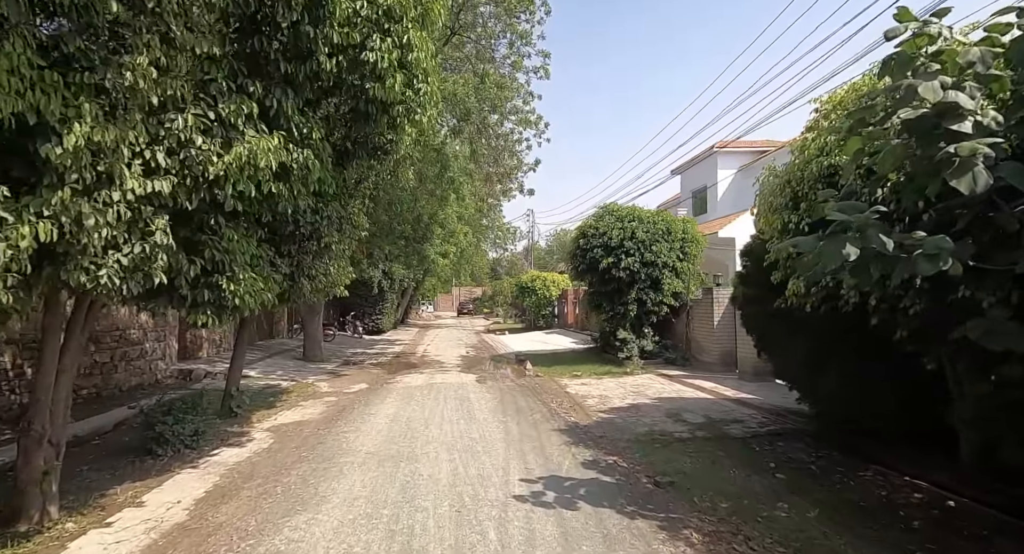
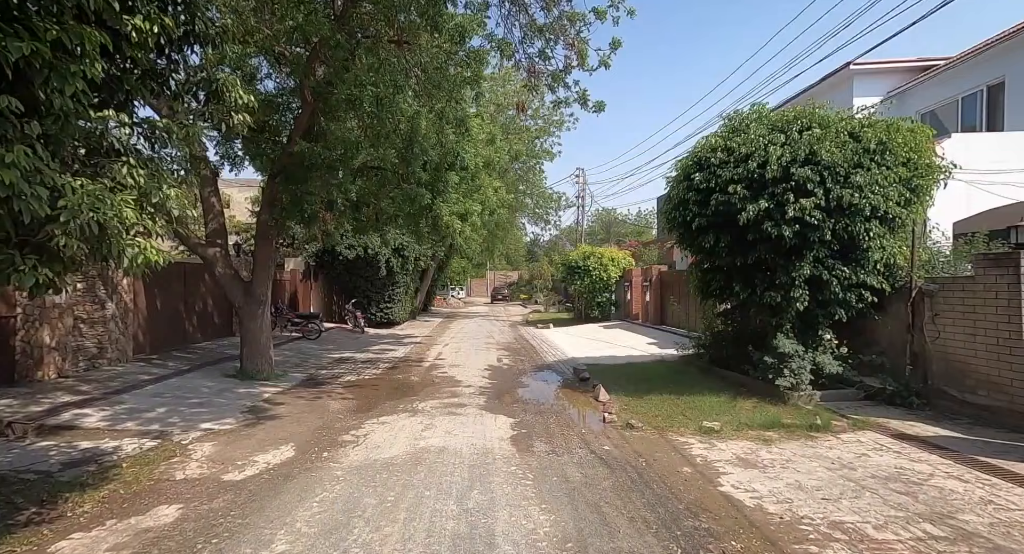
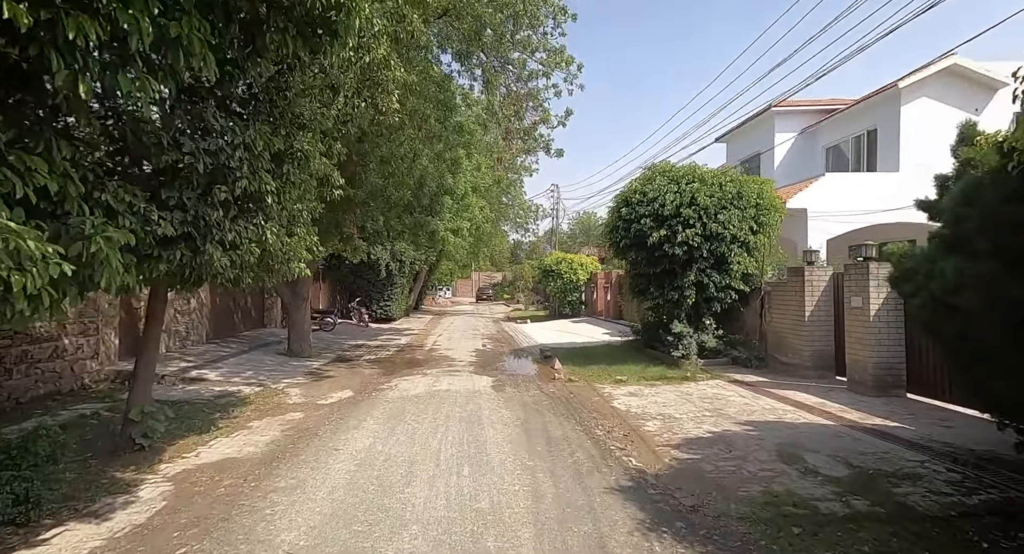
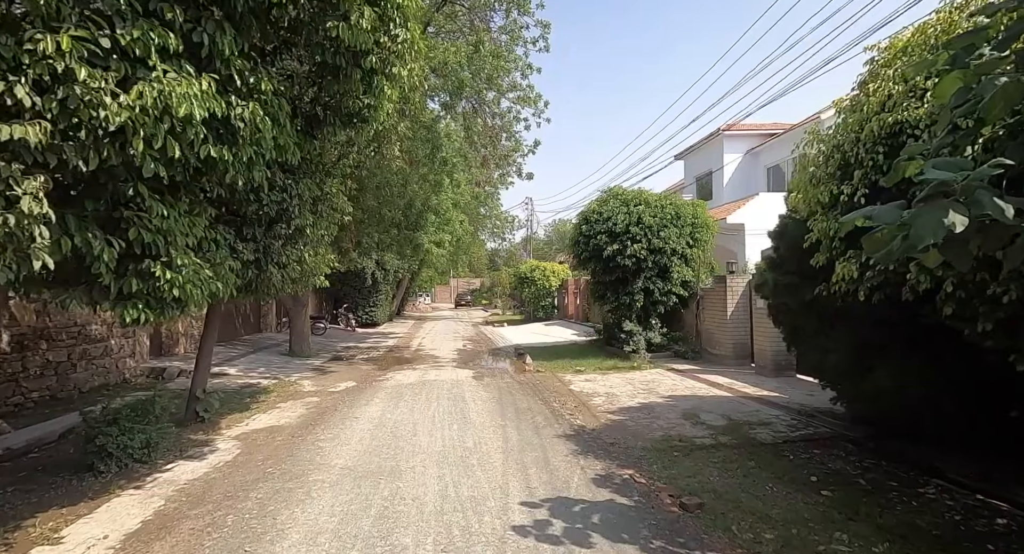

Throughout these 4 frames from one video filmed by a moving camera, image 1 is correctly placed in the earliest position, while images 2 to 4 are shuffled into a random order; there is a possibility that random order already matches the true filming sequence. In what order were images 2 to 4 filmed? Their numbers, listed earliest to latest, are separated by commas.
4, 3, 2
